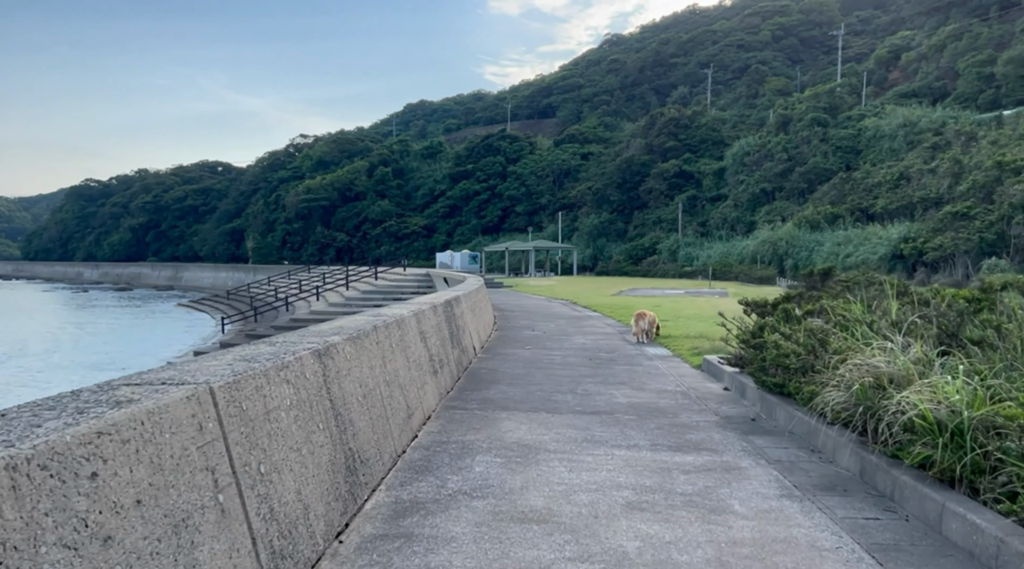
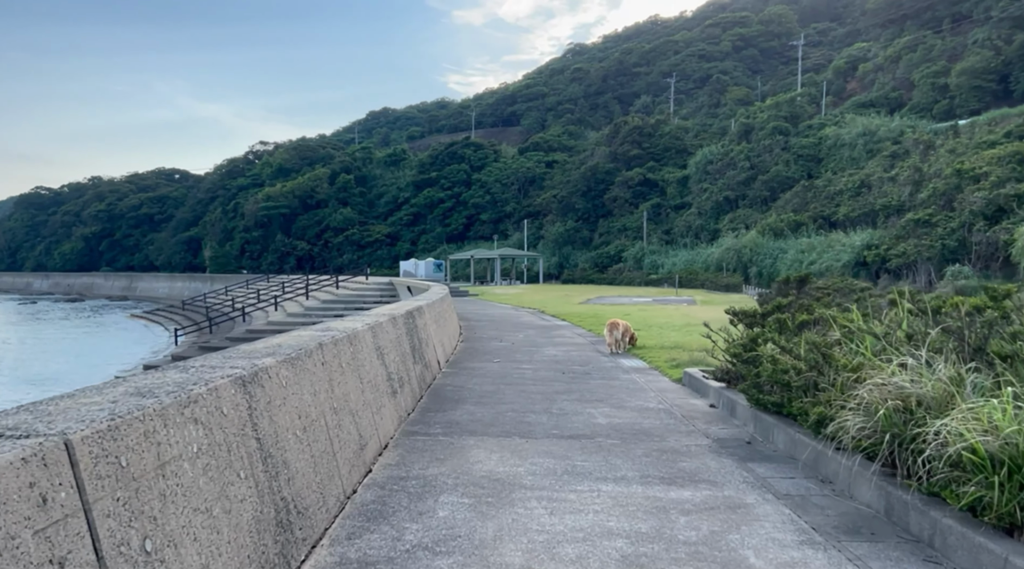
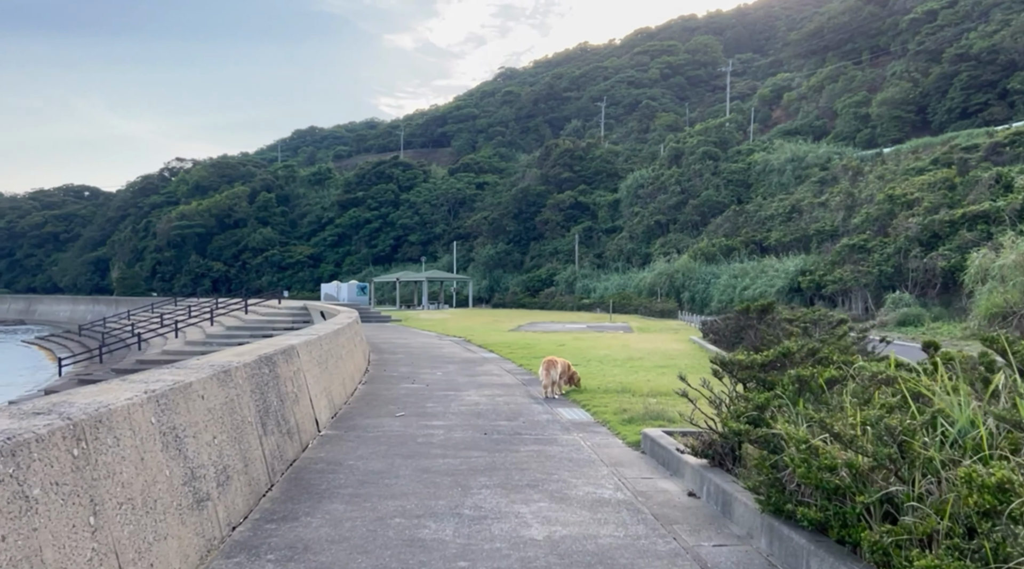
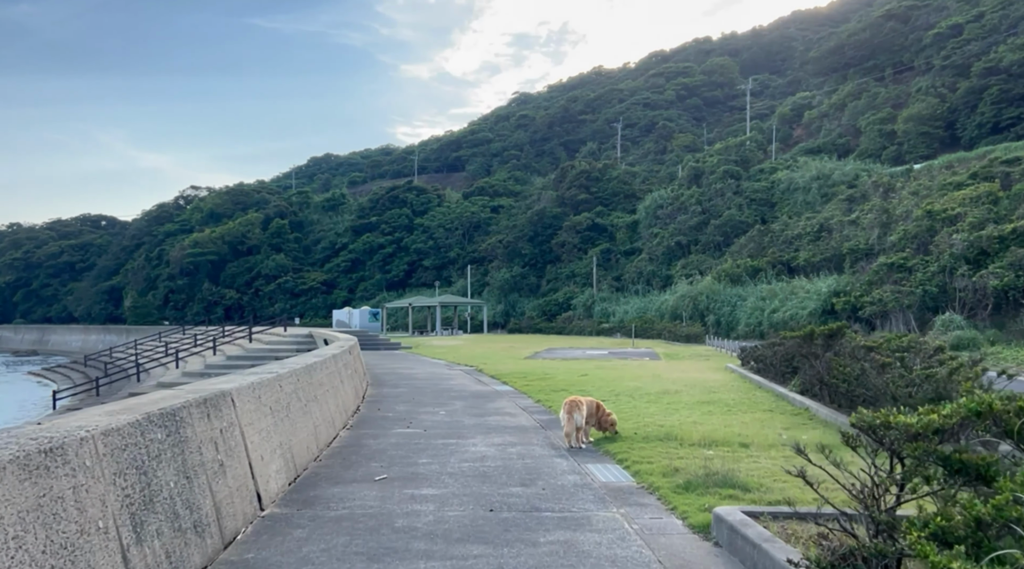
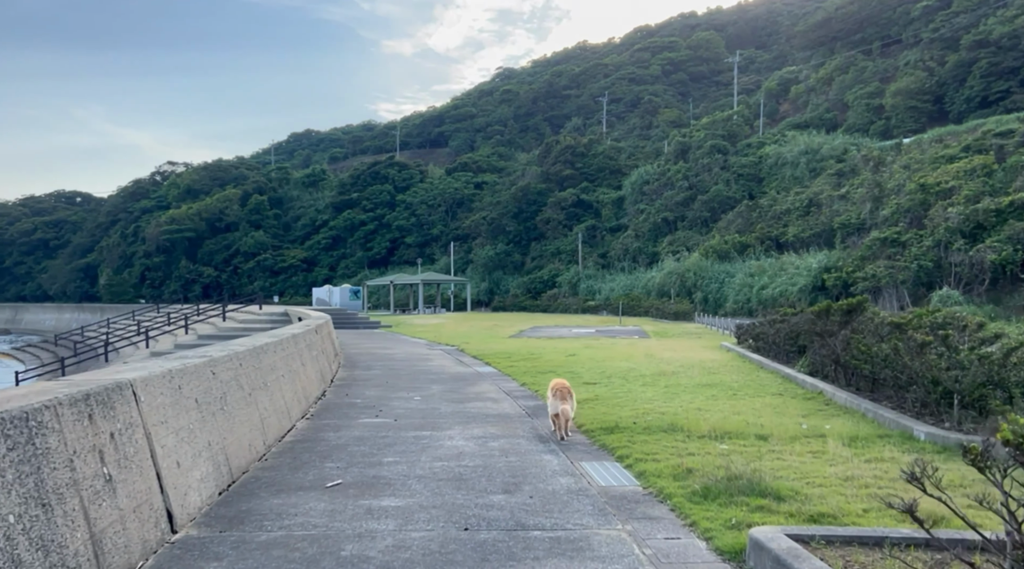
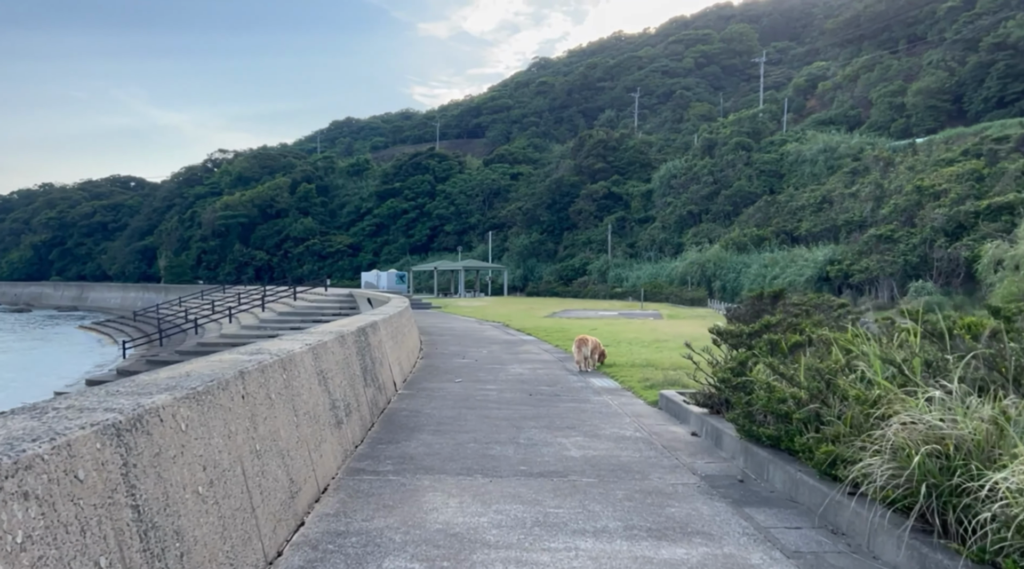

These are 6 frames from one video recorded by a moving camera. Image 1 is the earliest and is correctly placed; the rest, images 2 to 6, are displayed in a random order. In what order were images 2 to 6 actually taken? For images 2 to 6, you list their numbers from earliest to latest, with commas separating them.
2, 6, 3, 4, 5
